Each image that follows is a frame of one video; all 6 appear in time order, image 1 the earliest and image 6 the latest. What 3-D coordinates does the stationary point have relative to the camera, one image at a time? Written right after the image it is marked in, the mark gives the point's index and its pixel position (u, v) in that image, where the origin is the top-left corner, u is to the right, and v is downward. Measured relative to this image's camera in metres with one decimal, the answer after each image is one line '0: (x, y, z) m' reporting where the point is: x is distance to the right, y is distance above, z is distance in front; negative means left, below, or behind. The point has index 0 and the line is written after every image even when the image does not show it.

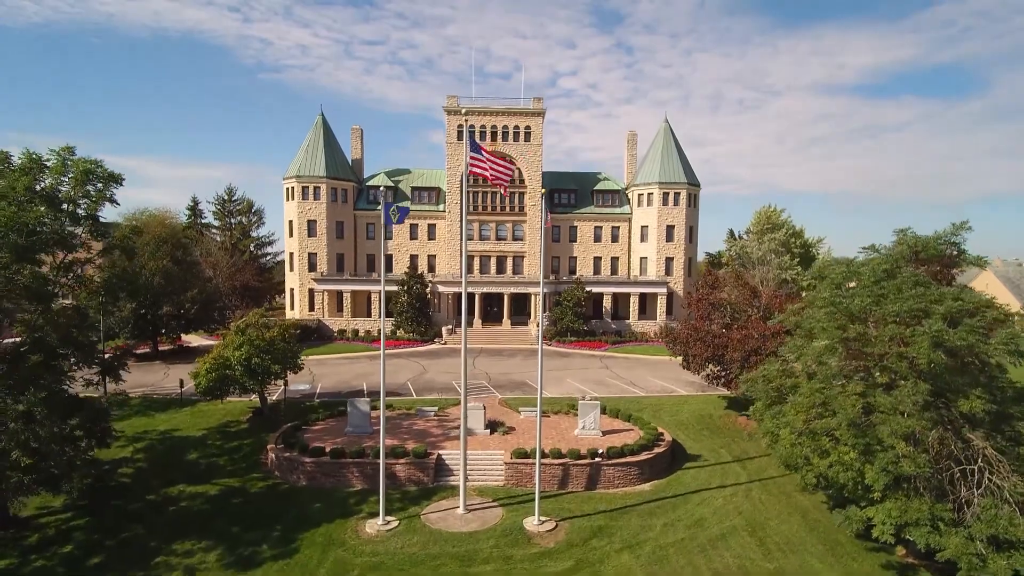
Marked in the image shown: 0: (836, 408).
0: (+9.1, -3.3, +16.4) m
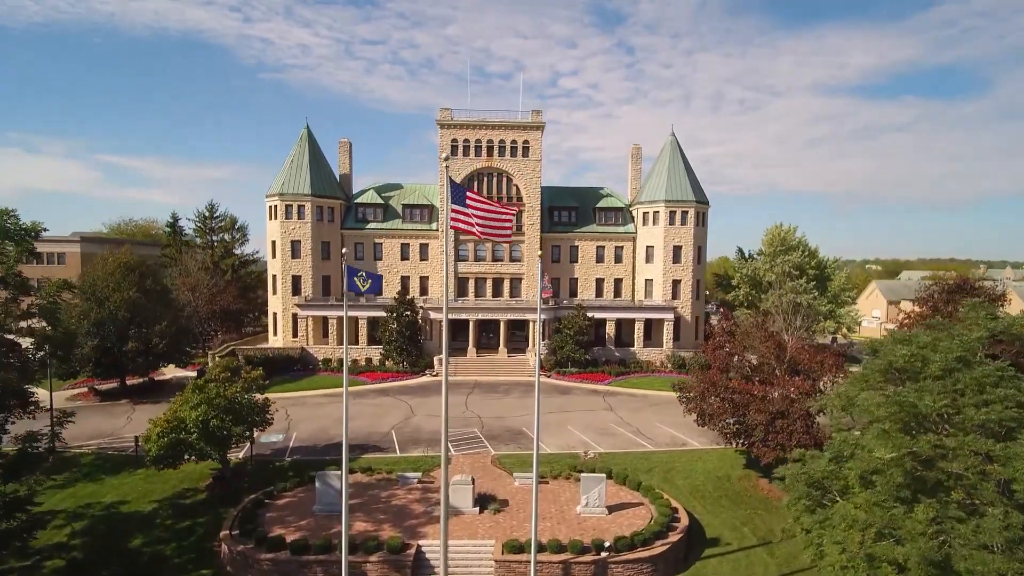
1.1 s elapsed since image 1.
0: (+8.8, -5.5, +13.2) m
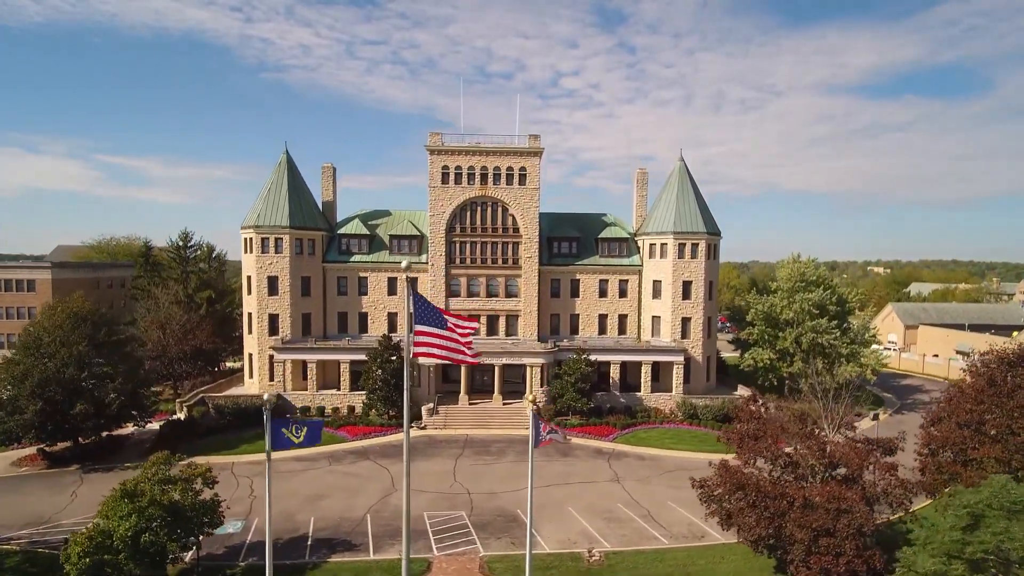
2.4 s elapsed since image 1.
0: (+8.4, -8.6, +9.2) m
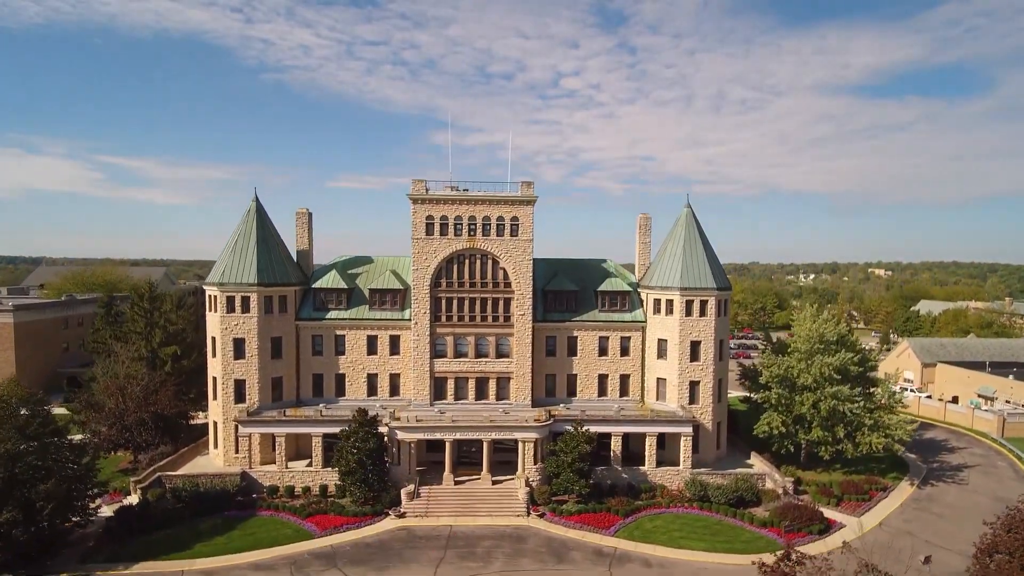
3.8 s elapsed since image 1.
0: (+7.7, -13.0, +5.0) m
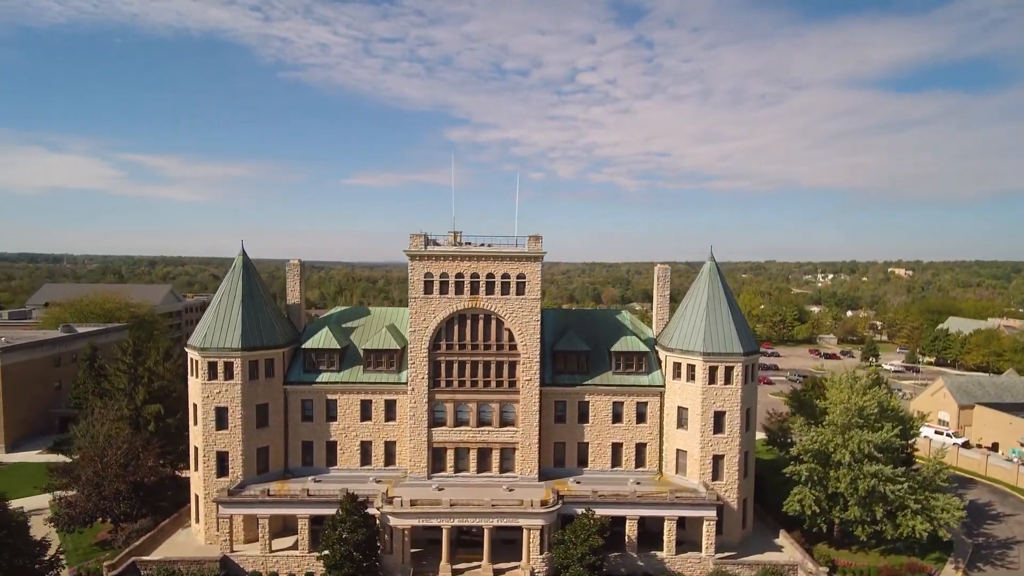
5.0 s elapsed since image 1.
0: (+7.1, -17.5, +1.3) m
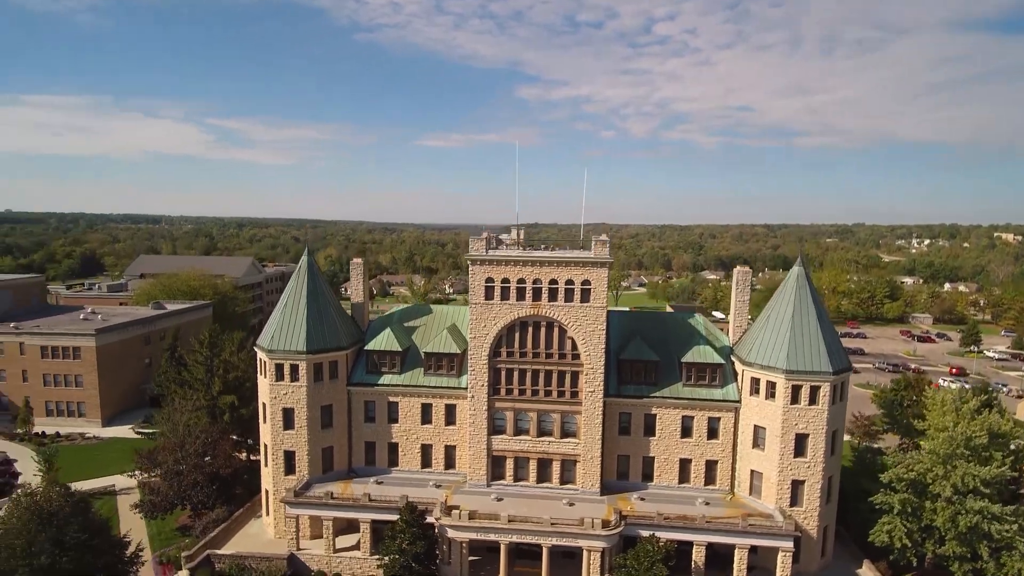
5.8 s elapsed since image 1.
0: (+6.6, -20.5, -0.1) m
